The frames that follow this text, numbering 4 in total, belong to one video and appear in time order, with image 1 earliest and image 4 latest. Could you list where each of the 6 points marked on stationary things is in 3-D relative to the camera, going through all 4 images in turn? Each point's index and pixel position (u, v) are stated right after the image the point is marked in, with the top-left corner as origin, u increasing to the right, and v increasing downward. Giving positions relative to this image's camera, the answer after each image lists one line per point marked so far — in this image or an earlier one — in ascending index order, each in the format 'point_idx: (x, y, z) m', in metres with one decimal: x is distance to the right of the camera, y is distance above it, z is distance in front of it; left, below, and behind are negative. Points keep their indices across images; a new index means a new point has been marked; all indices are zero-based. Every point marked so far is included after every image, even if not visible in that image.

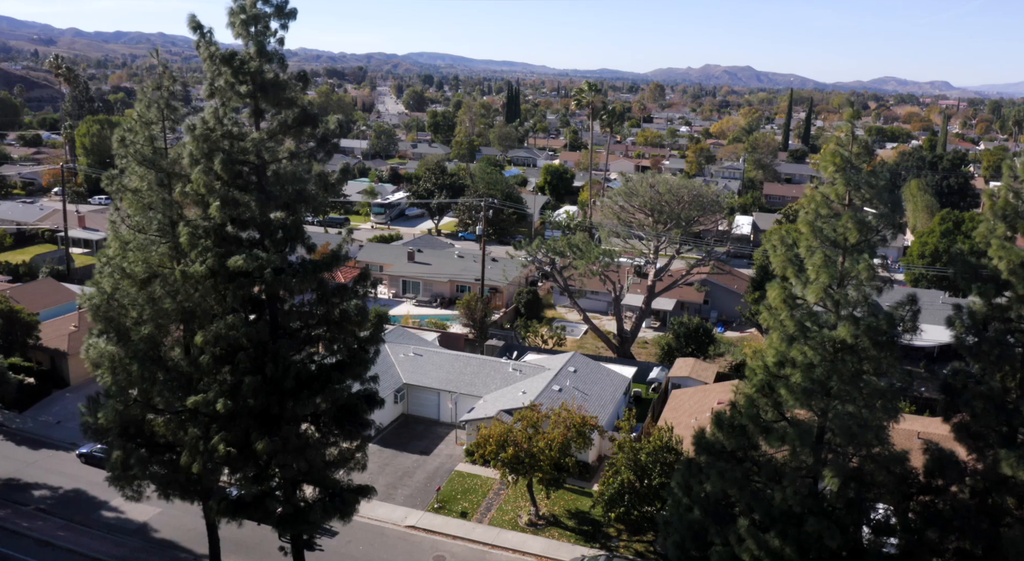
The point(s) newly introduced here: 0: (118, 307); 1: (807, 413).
0: (-8.7, -0.6, +19.8) m
1: (+5.2, -2.3, +15.7) m
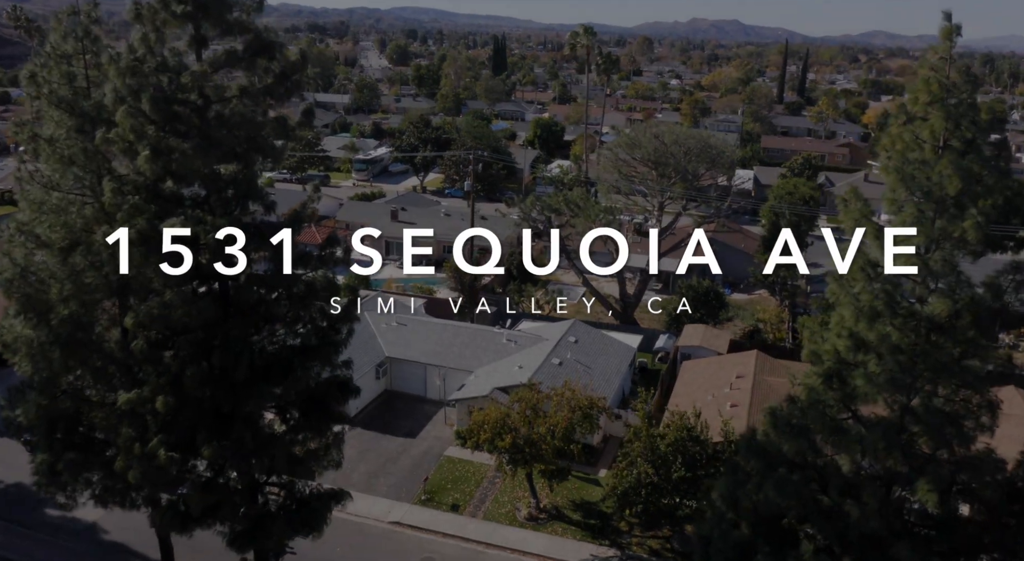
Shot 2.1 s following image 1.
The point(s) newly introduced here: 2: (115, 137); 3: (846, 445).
0: (-8.7, 0.0, +16.4) m
1: (+5.2, -1.8, +12.6) m
2: (-6.8, +2.4, +15.3) m
3: (+4.7, -2.3, +12.5) m
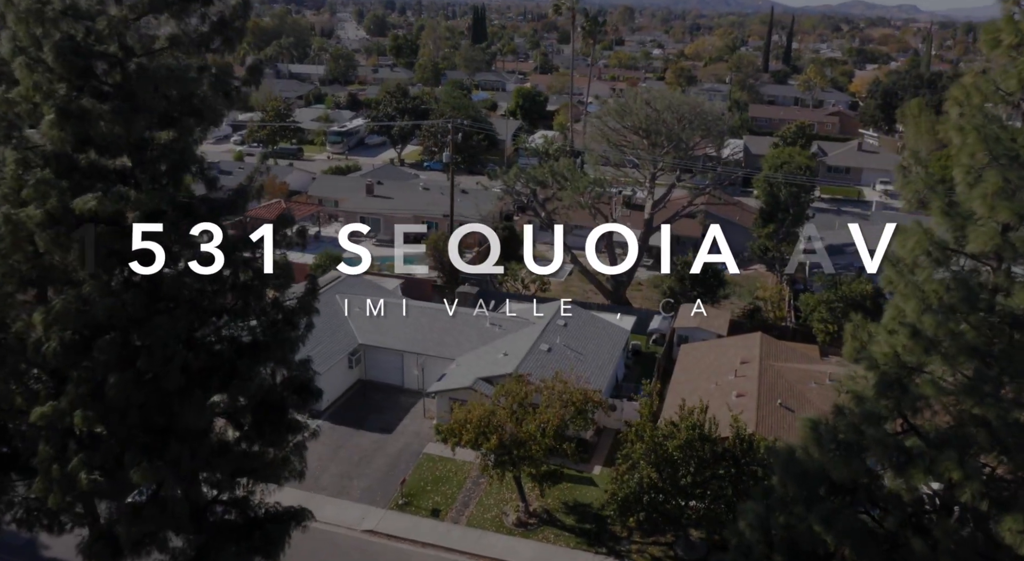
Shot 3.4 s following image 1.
0: (-8.9, +0.1, +13.8) m
1: (+5.1, -1.6, +10.4) m
2: (-7.0, +2.6, +12.7) m
3: (+4.5, -2.1, +10.3) m
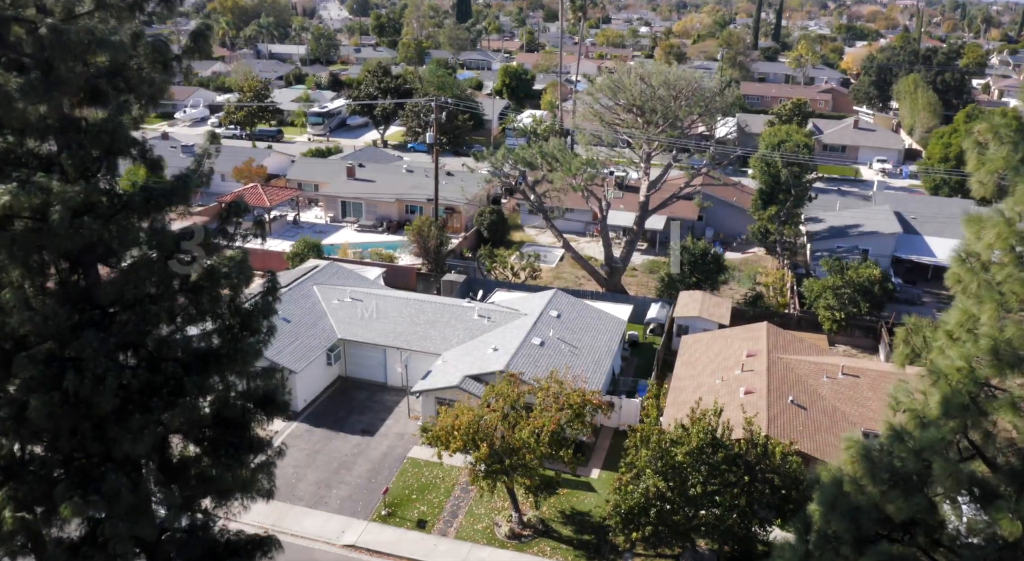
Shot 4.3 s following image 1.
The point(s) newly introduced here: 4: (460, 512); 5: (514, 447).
0: (-9.0, +0.1, +11.9) m
1: (+5.0, -1.6, +8.7) m
2: (-7.1, +2.5, +10.8) m
3: (+4.5, -2.1, +8.6) m
4: (-1.2, -5.2, +20.0) m
5: (0.0, -3.3, +17.8) m
